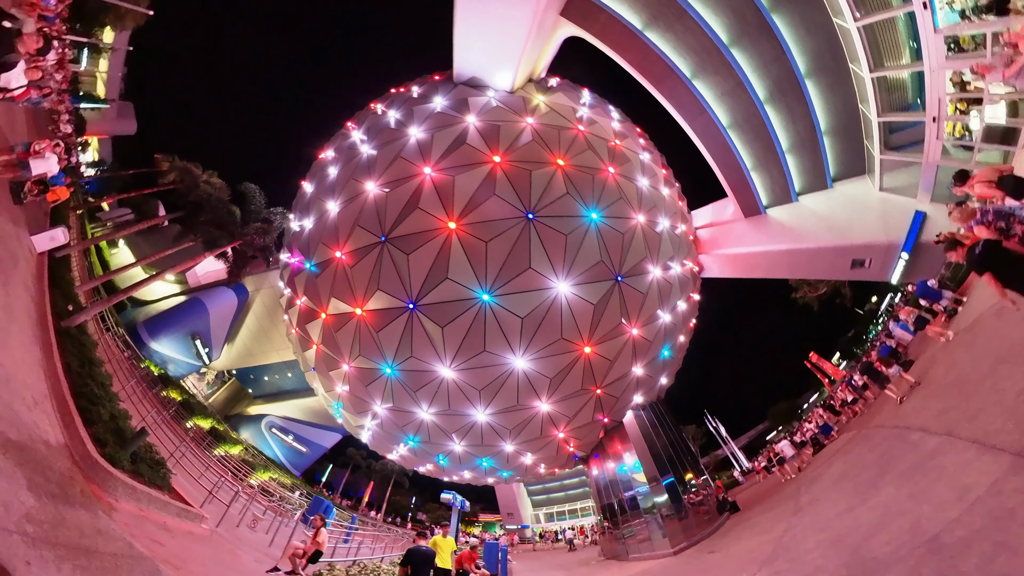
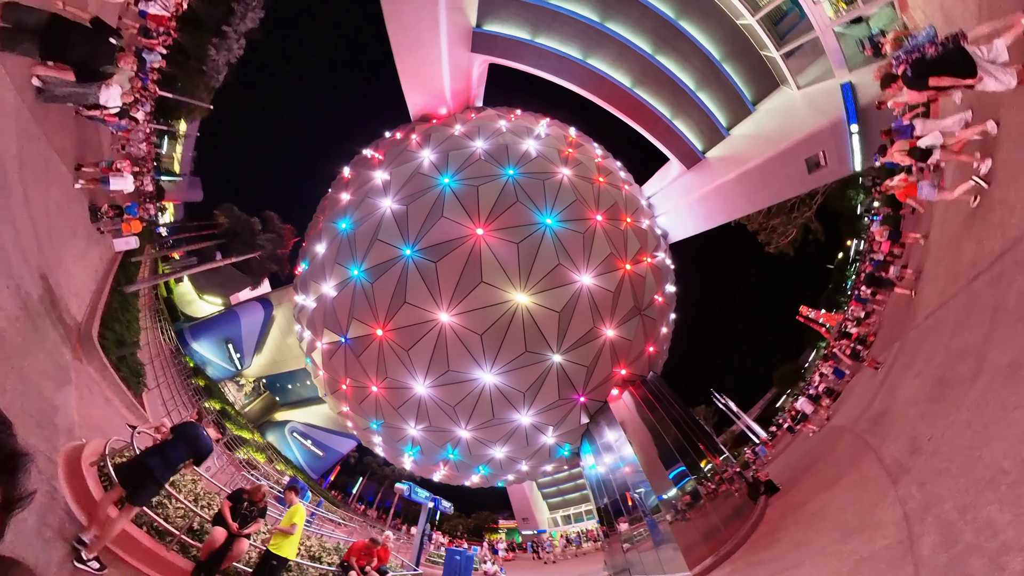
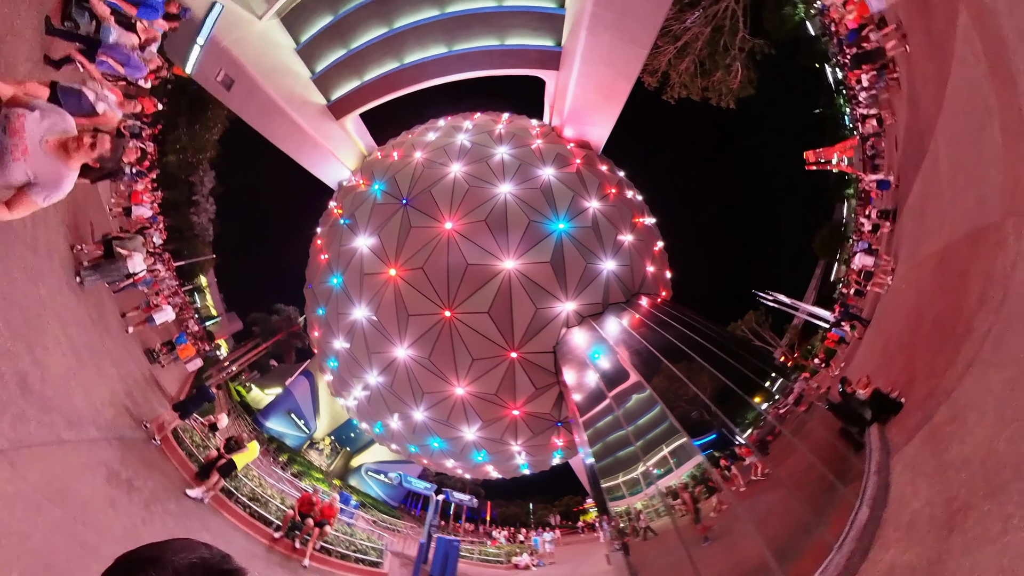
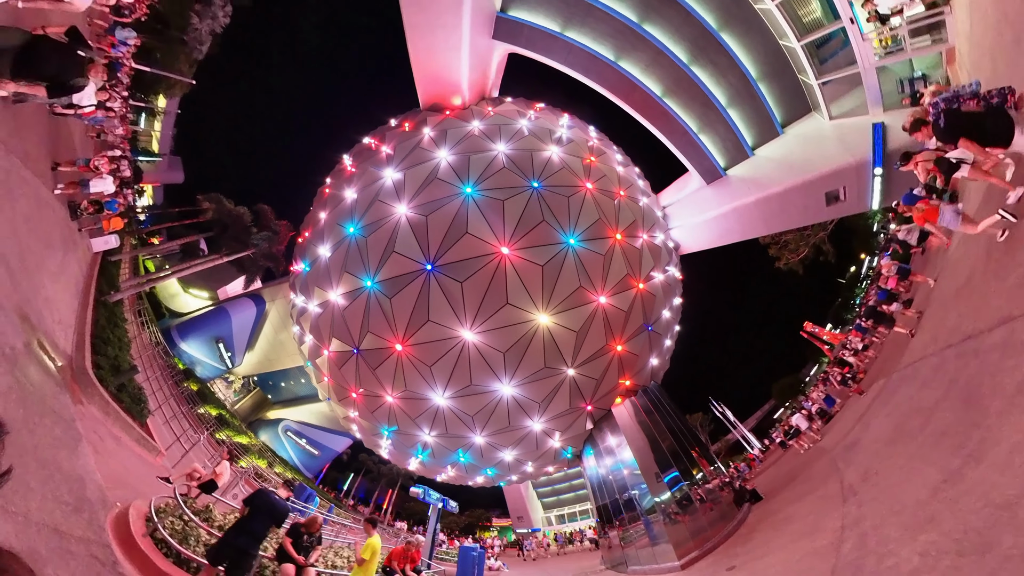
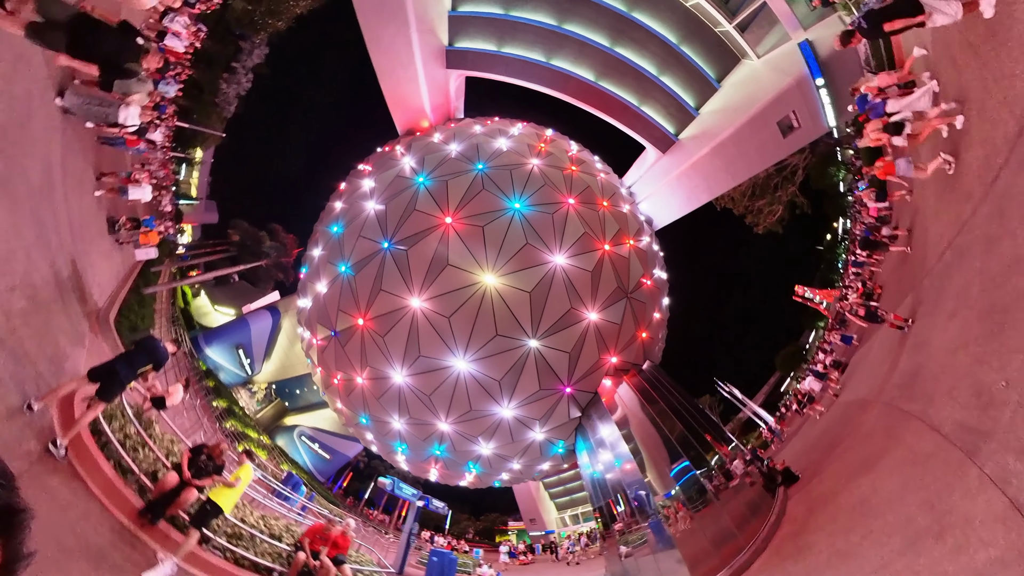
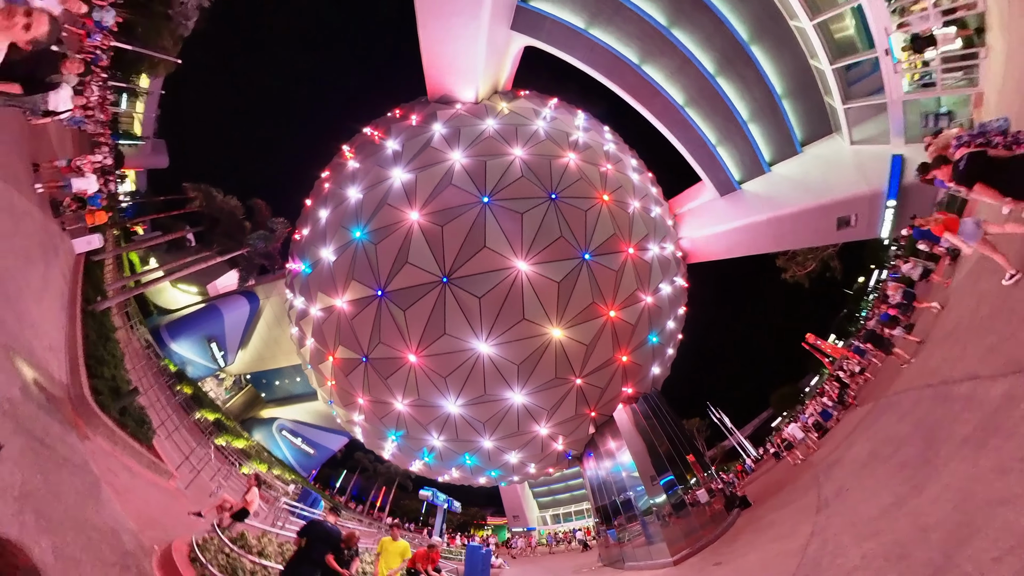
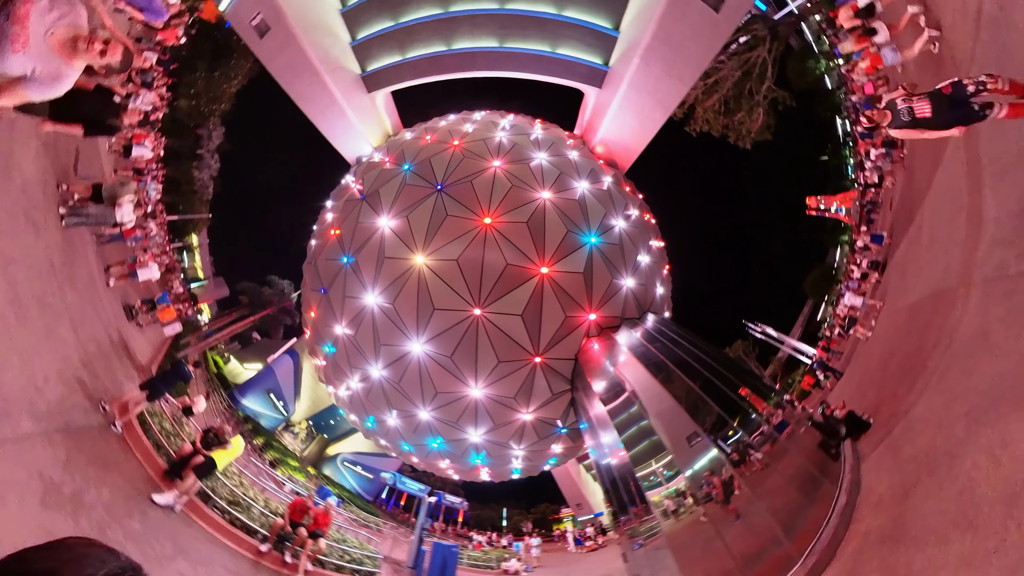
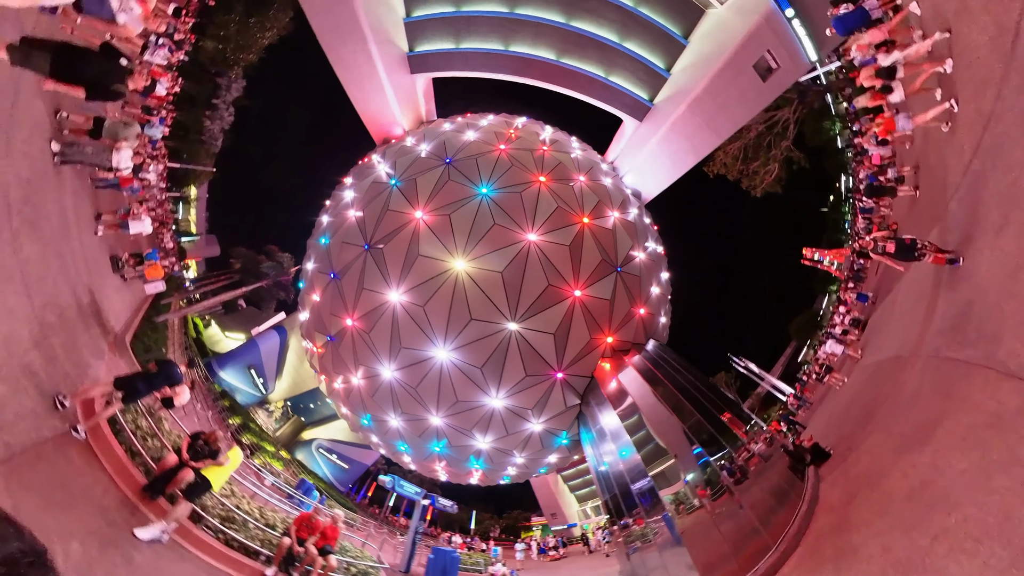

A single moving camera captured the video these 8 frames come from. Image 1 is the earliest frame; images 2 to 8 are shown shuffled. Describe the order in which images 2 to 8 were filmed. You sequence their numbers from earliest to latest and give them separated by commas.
6, 4, 2, 5, 8, 7, 3
